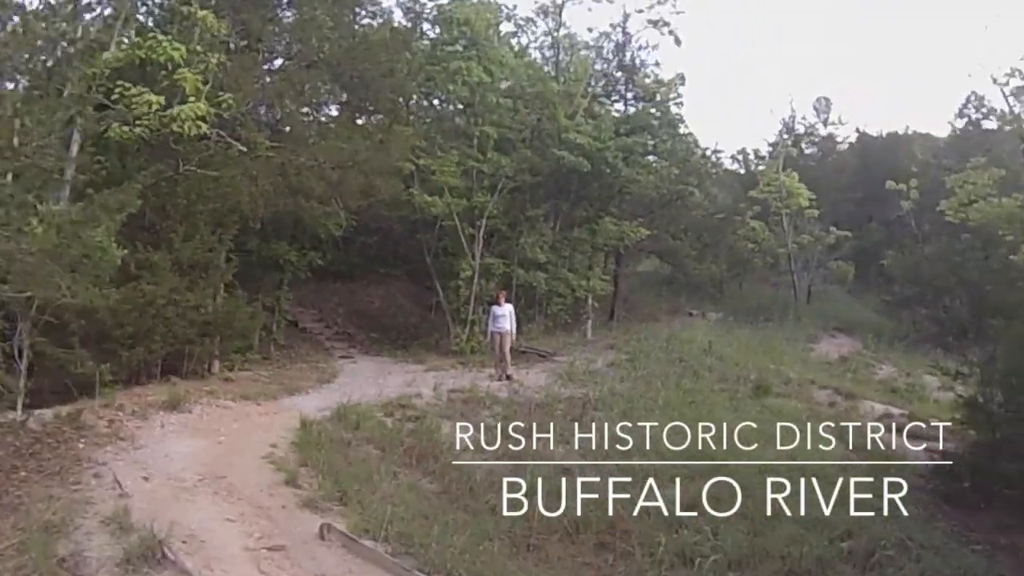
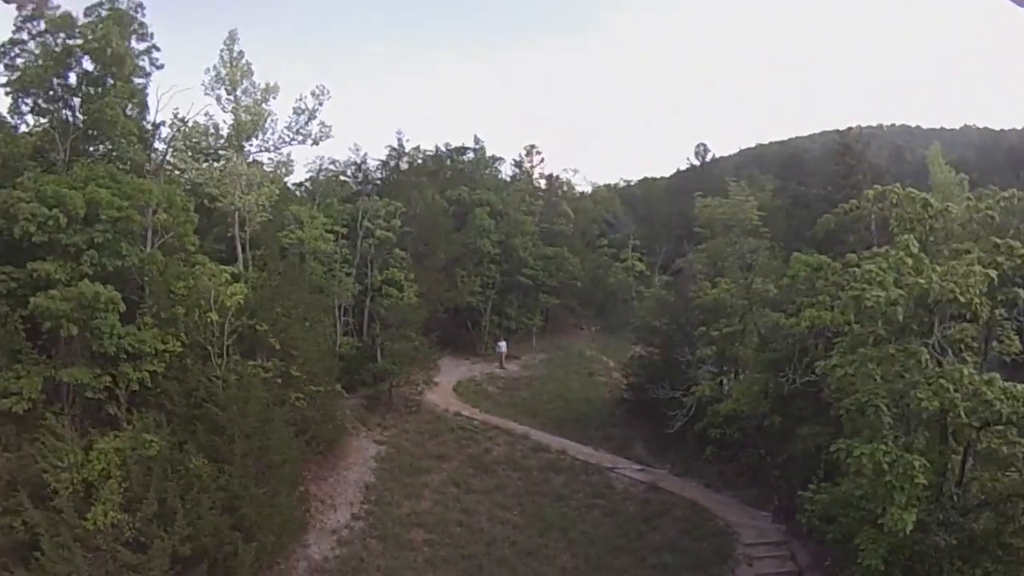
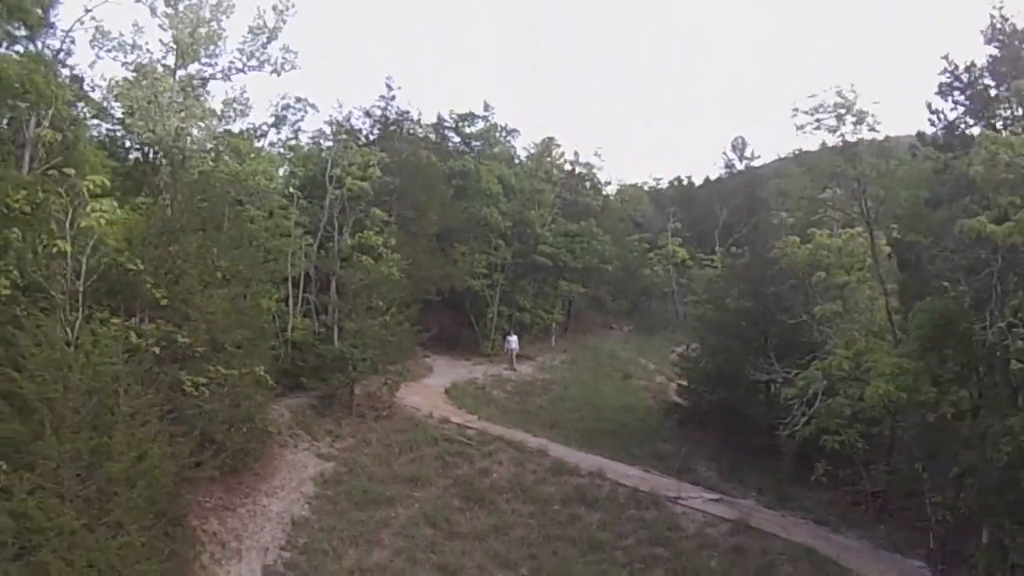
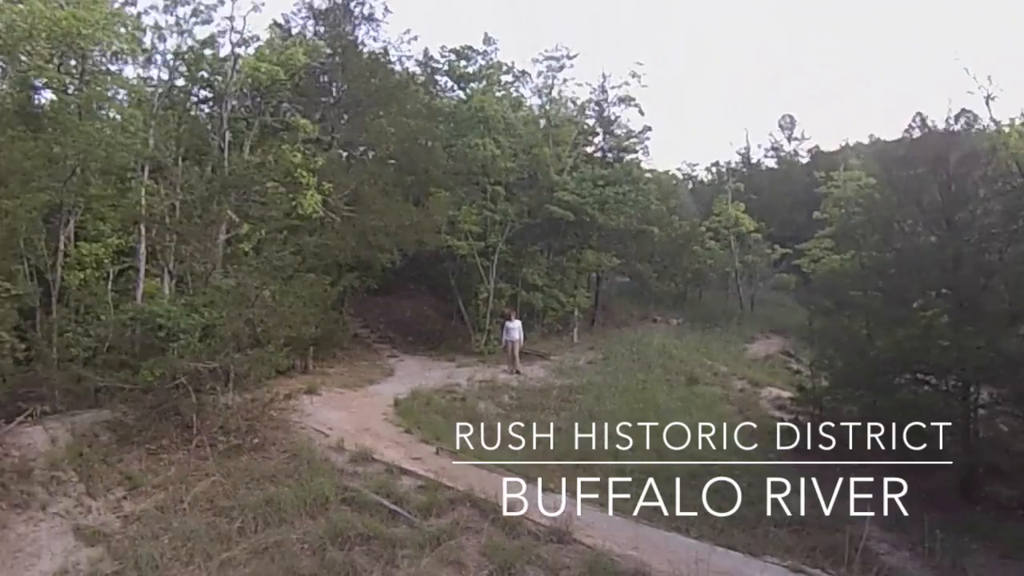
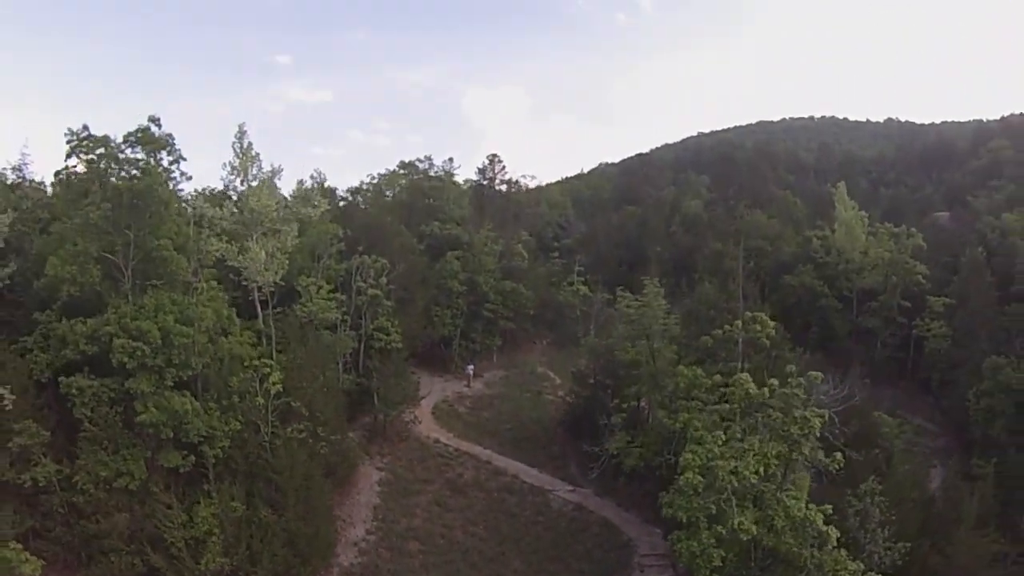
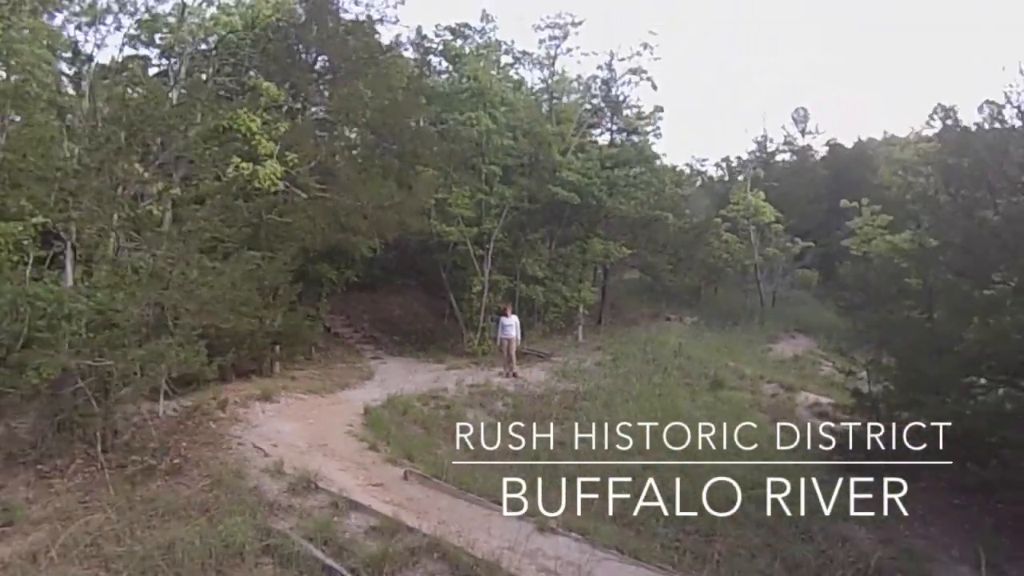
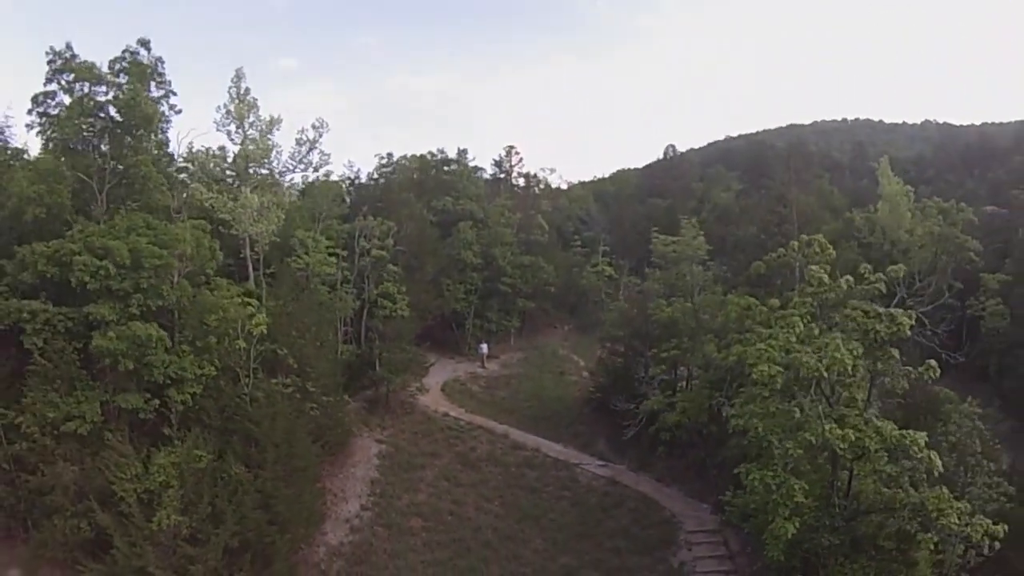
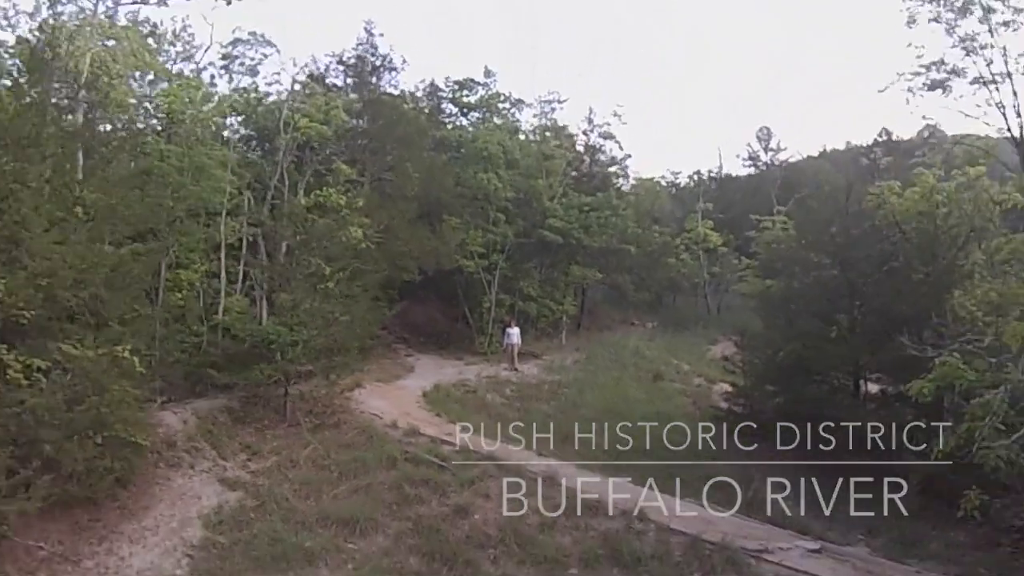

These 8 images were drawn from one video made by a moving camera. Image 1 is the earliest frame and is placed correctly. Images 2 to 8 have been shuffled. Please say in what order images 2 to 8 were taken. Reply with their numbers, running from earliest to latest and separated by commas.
6, 4, 8, 3, 2, 7, 5
